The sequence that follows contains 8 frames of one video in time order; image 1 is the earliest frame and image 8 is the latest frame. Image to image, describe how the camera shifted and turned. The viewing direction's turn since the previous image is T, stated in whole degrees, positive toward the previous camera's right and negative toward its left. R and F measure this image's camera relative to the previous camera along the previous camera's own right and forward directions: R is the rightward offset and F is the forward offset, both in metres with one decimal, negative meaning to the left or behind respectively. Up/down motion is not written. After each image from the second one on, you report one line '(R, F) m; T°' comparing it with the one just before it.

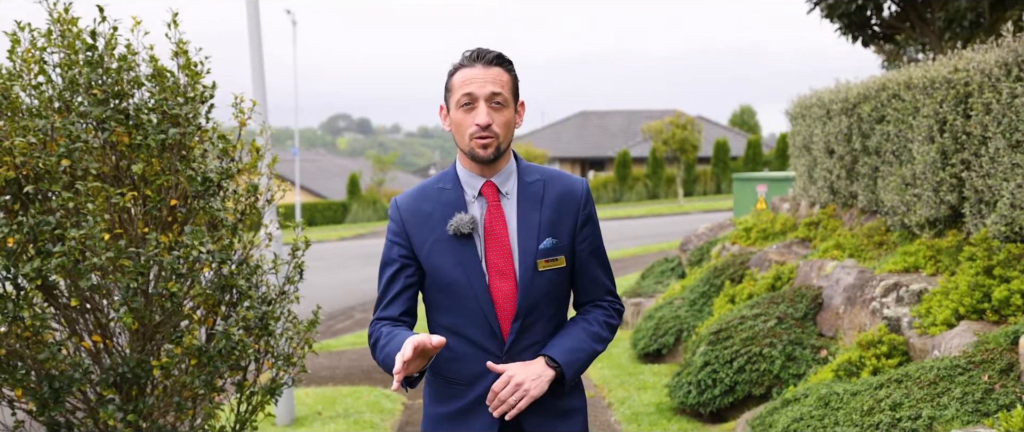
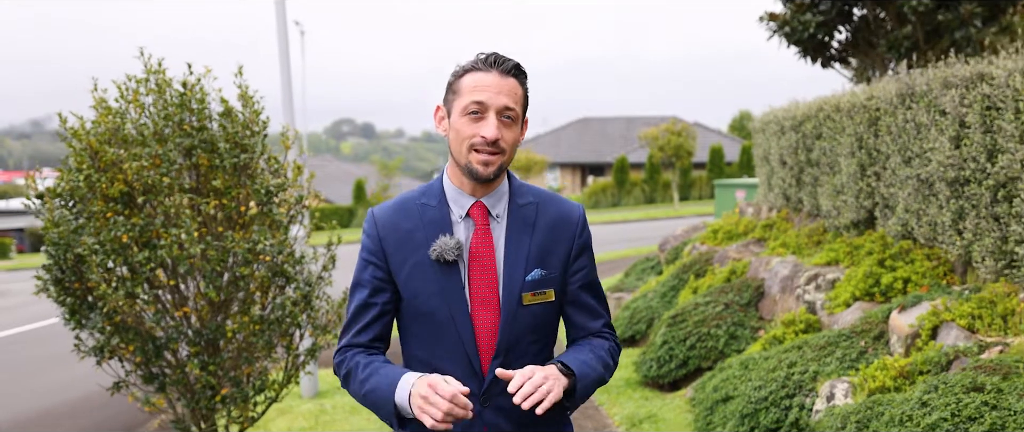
(+0.1, -1.1) m; 0°
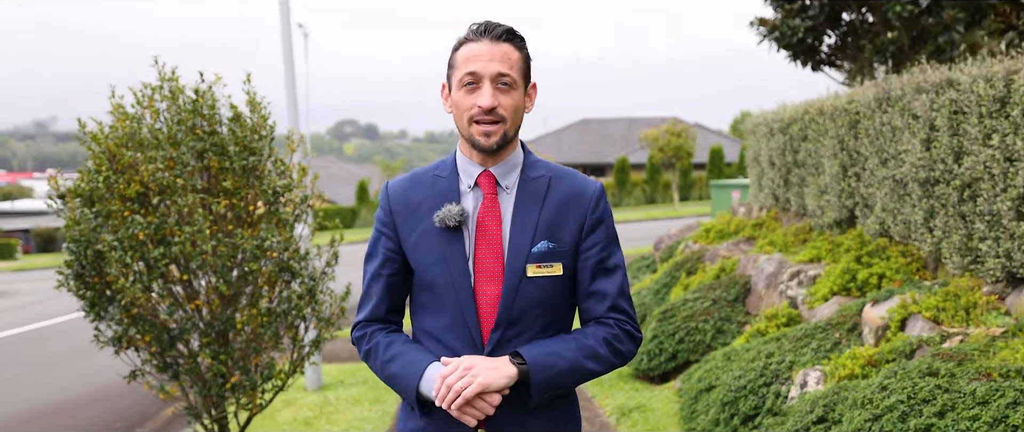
(+0.1, -0.3) m; 0°
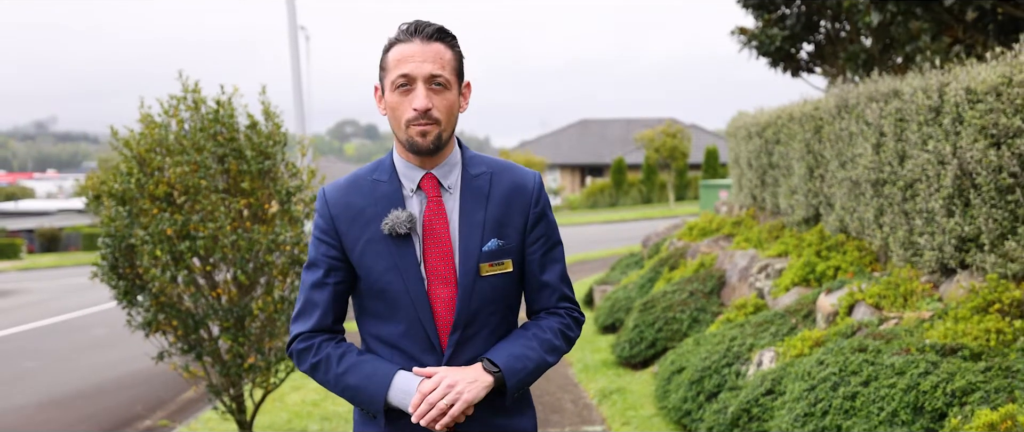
(+0.1, -0.6) m; 0°
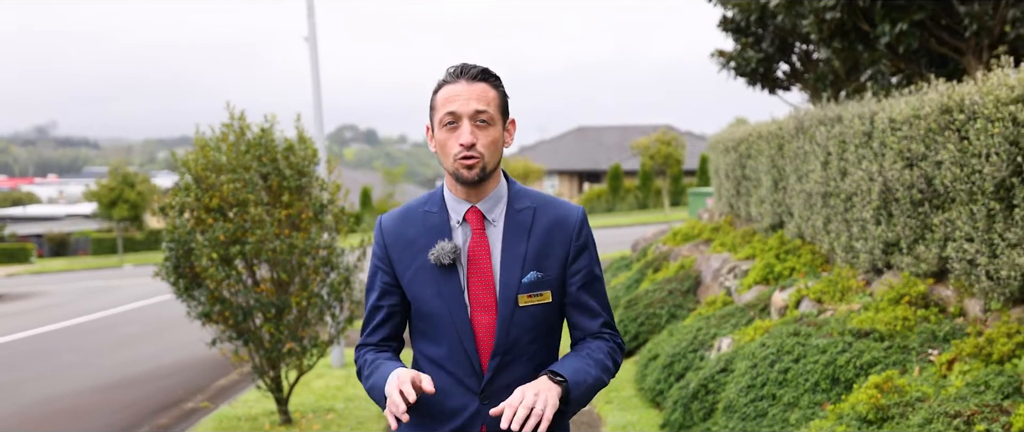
(0.0, -1.0) m; 0°
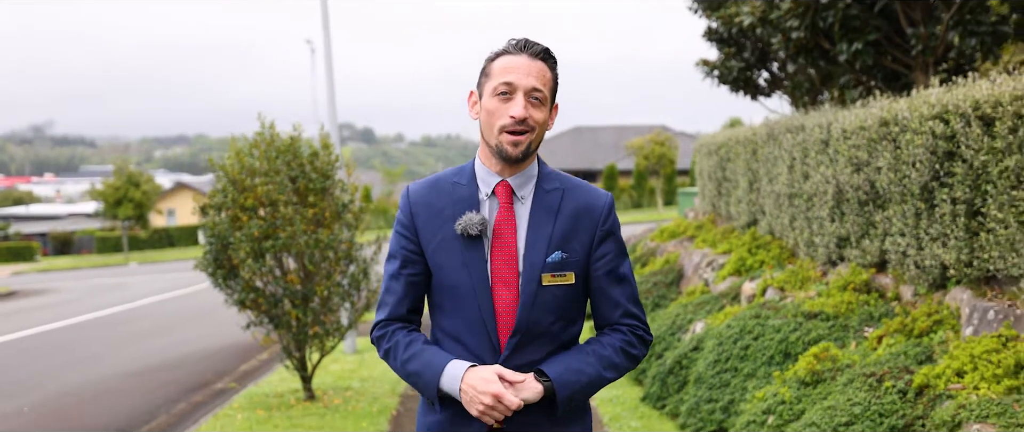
(0.0, -0.8) m; 0°
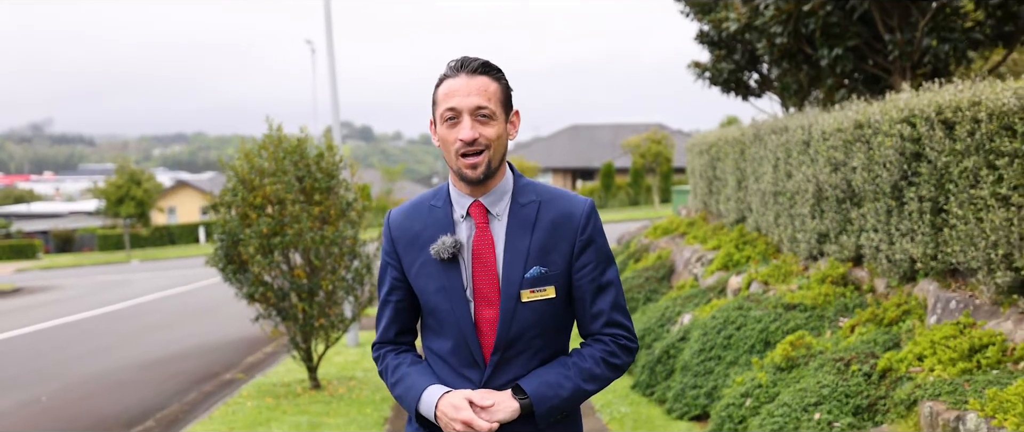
(0.0, -0.3) m; 0°
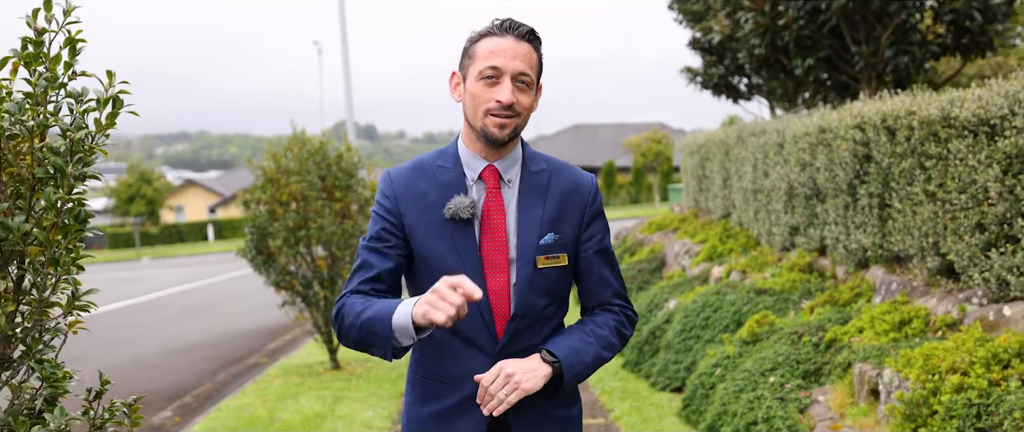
(0.0, -0.8) m; 0°
